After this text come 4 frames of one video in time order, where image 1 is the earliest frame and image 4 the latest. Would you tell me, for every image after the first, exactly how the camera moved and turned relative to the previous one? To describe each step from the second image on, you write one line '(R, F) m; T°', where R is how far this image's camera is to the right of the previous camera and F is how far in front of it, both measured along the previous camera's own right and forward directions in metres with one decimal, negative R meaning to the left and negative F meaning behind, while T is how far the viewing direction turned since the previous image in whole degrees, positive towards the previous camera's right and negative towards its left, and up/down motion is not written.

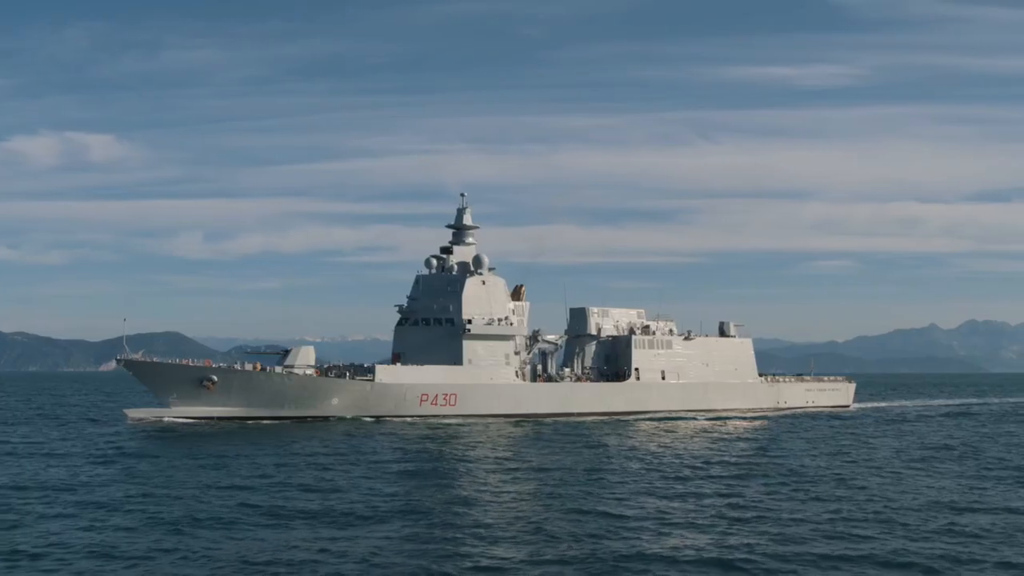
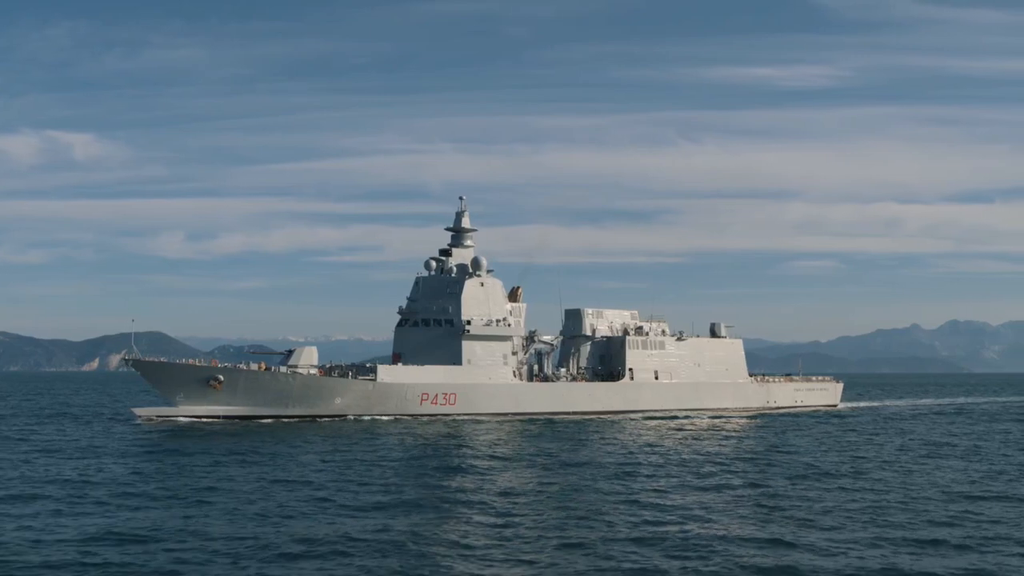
(-1.1, -1.4) m; +1°
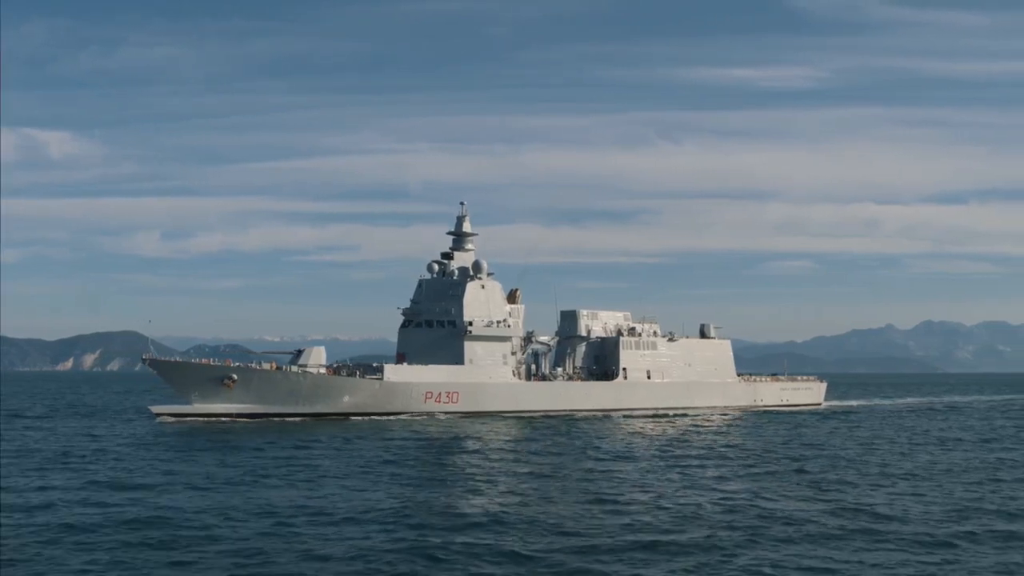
(-1.9, -2.4) m; +1°
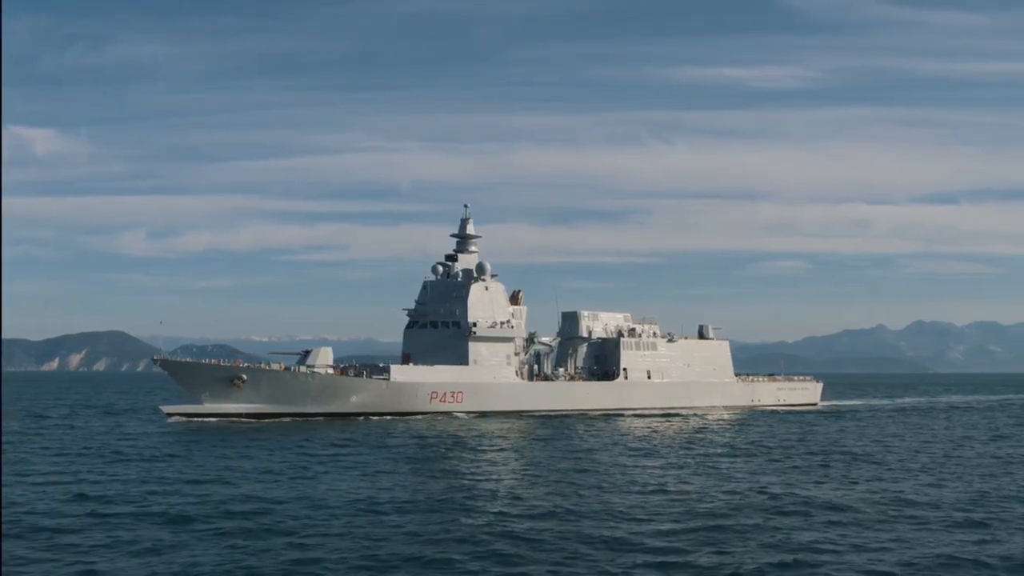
(-0.8, -1.2) m; 0°
